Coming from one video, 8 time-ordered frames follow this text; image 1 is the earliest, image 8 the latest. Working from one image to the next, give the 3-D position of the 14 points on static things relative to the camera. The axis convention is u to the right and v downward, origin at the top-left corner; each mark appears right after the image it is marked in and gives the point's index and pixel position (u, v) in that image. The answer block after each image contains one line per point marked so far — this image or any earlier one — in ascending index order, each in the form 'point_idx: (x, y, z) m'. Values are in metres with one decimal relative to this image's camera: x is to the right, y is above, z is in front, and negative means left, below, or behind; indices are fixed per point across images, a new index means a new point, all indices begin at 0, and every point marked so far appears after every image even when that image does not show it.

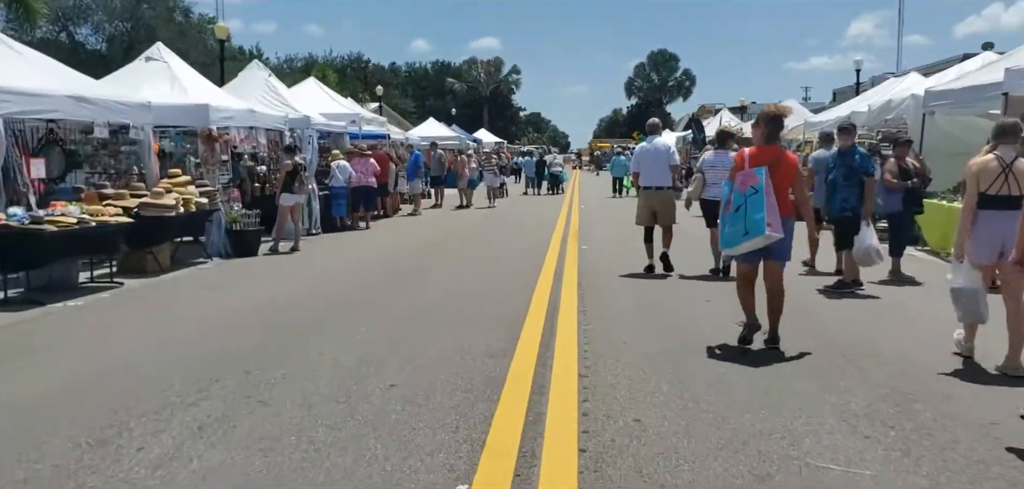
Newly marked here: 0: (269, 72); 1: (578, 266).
0: (-5.2, +3.7, +19.4) m
1: (+1.0, -0.1, +14.2) m
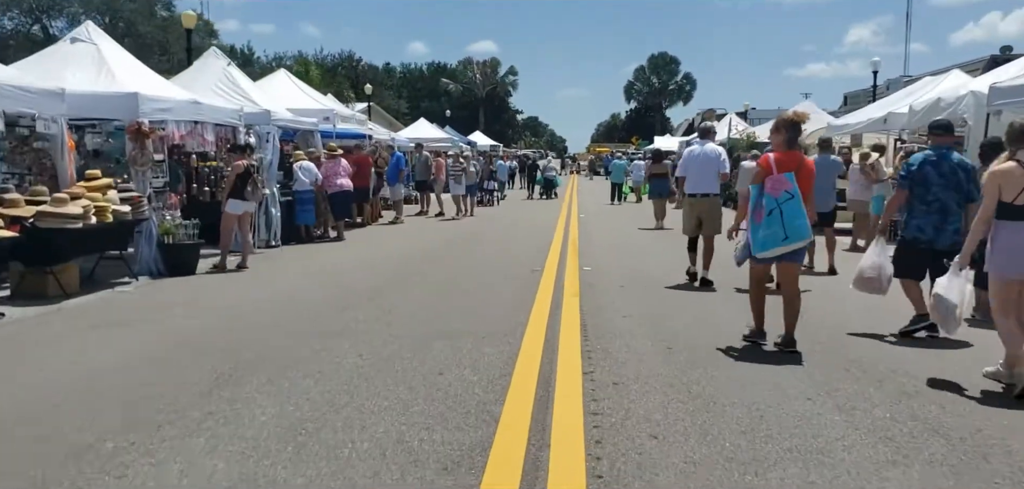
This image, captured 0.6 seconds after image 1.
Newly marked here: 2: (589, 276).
0: (-5.4, +3.5, +17.1) m
1: (+0.9, -0.3, +11.9) m
2: (+1.0, -0.3, +11.9) m
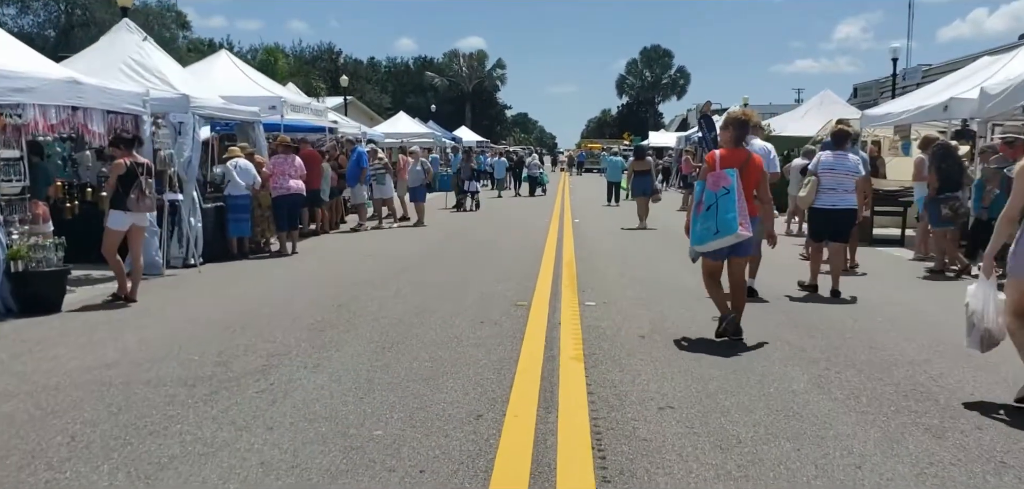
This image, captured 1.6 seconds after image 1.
0: (-5.7, +3.2, +14.0) m
1: (+0.6, -0.6, +8.8) m
2: (+0.8, -0.6, +8.8) m
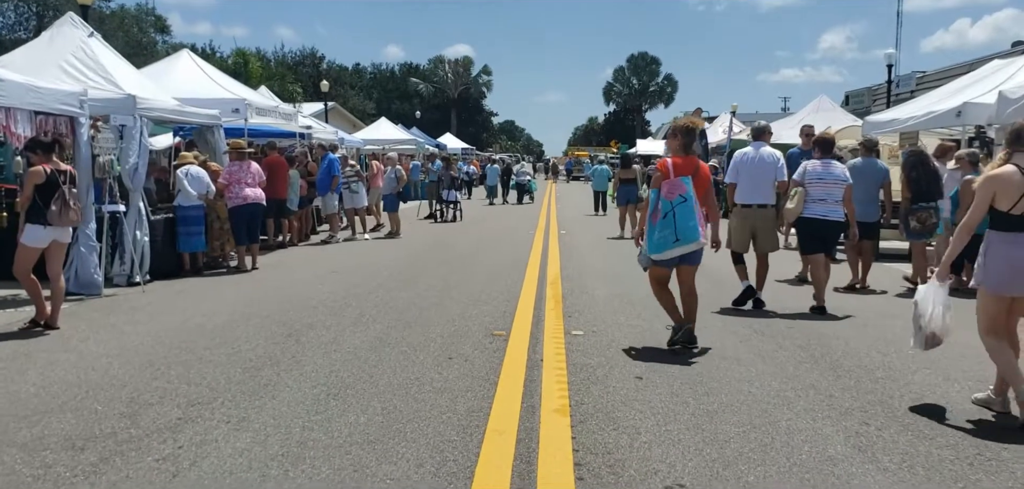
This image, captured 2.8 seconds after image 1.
0: (-6.0, +3.0, +12.8) m
1: (+0.4, -0.8, +7.7) m
2: (+0.6, -0.7, +7.7) m
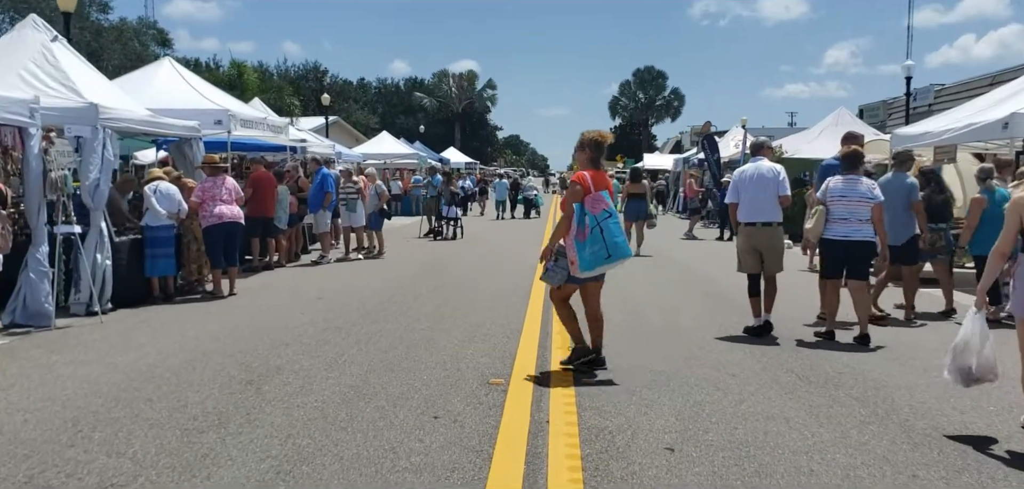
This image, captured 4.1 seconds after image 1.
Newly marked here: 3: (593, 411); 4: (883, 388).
0: (-5.9, +2.7, +11.7) m
1: (+0.4, -1.0, +6.5) m
2: (+0.6, -1.0, +6.5) m
3: (+0.5, -1.0, +5.6) m
4: (+2.6, -1.0, +6.4) m
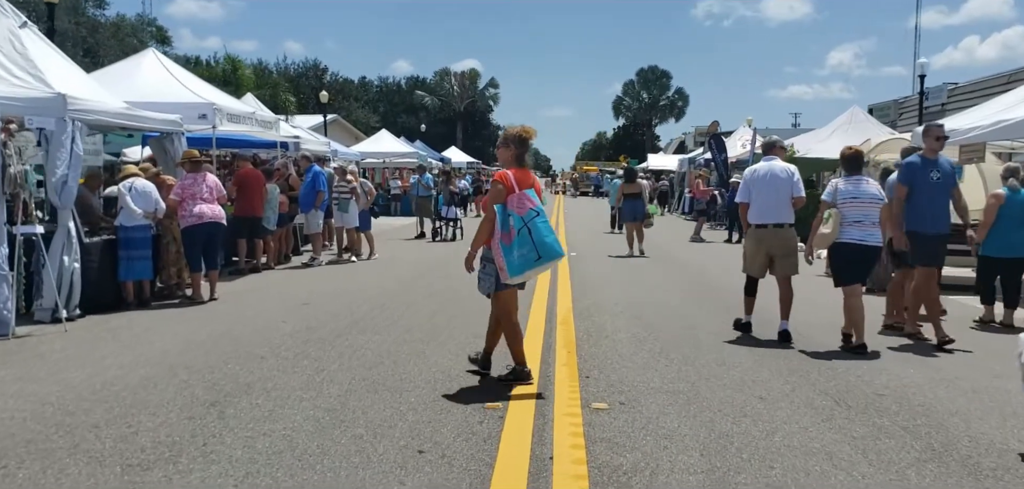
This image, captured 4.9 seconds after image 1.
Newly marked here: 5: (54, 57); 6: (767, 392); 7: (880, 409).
0: (-5.9, +2.7, +10.9) m
1: (+0.4, -1.0, +5.8) m
2: (+0.6, -1.0, +5.7) m
3: (+0.5, -1.1, +4.8) m
4: (+2.6, -1.1, +5.6) m
5: (-5.6, +2.3, +11.1) m
6: (+1.7, -1.0, +6.2) m
7: (+2.3, -1.0, +5.7) m
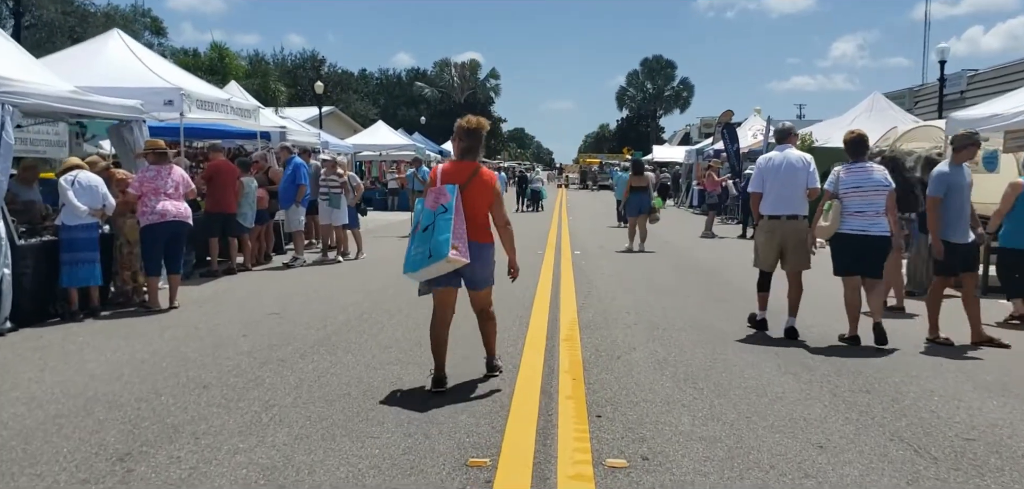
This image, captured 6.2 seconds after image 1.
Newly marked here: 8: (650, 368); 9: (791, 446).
0: (-6.0, +2.7, +9.6) m
1: (+0.4, -1.1, +4.5) m
2: (+0.5, -1.1, +4.4) m
3: (+0.4, -1.1, +3.5) m
4: (+2.6, -1.1, +4.3) m
5: (-5.7, +2.3, +9.8) m
6: (+1.7, -1.0, +4.9) m
7: (+2.3, -1.1, +4.5) m
8: (+1.0, -0.9, +6.4) m
9: (+1.5, -1.1, +4.7) m
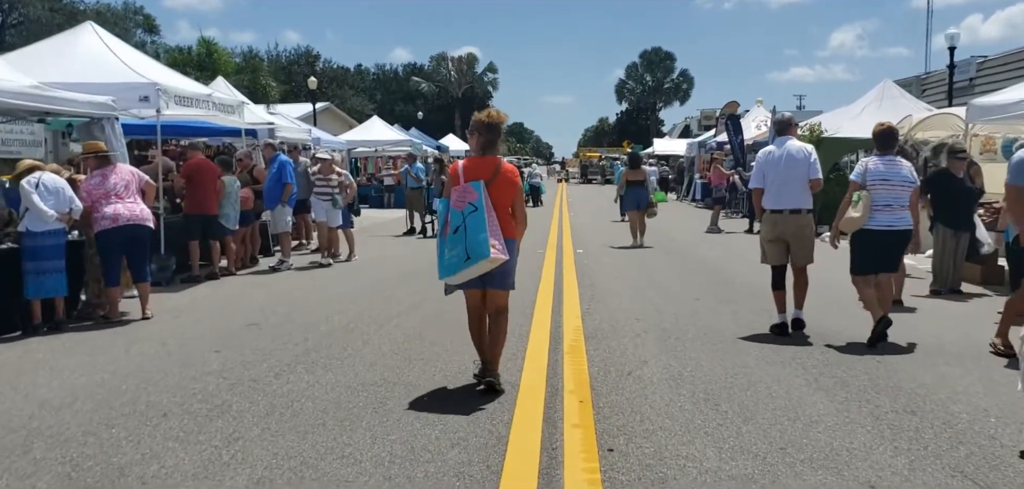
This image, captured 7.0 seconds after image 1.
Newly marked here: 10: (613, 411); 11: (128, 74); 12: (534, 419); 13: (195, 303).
0: (-6.0, +2.6, +8.9) m
1: (+0.4, -1.1, +3.8) m
2: (+0.5, -1.1, +3.7) m
3: (+0.4, -1.2, +2.8) m
4: (+2.6, -1.1, +3.6) m
5: (-5.7, +2.2, +9.1) m
6: (+1.7, -1.1, +4.2) m
7: (+2.3, -1.1, +3.8) m
8: (+1.0, -0.9, +5.7) m
9: (+1.4, -1.1, +4.0) m
10: (+0.6, -1.0, +5.1) m
11: (-5.1, +2.3, +12.0) m
12: (+0.1, -1.0, +5.0) m
13: (-3.6, -0.7, +10.1) m
